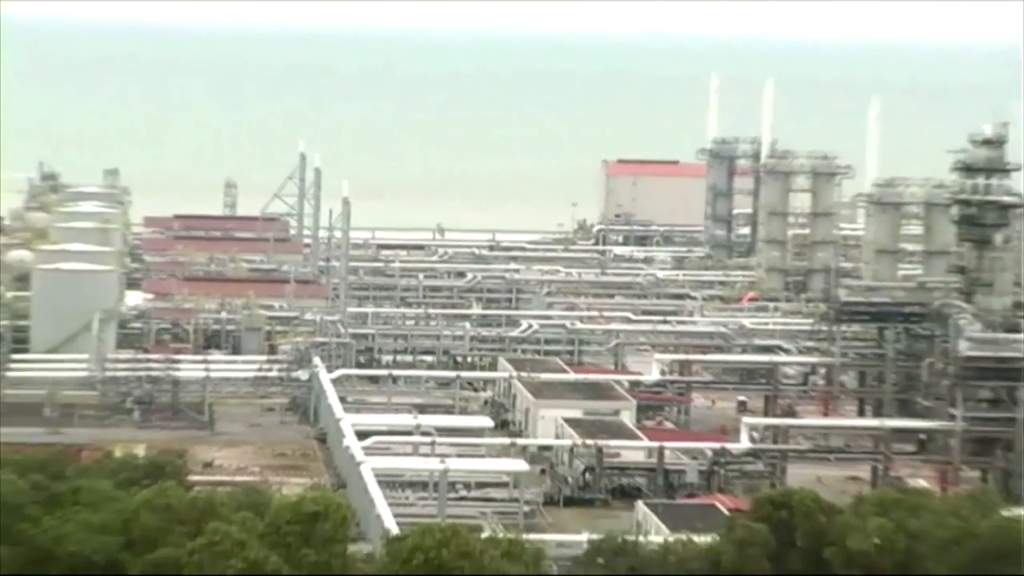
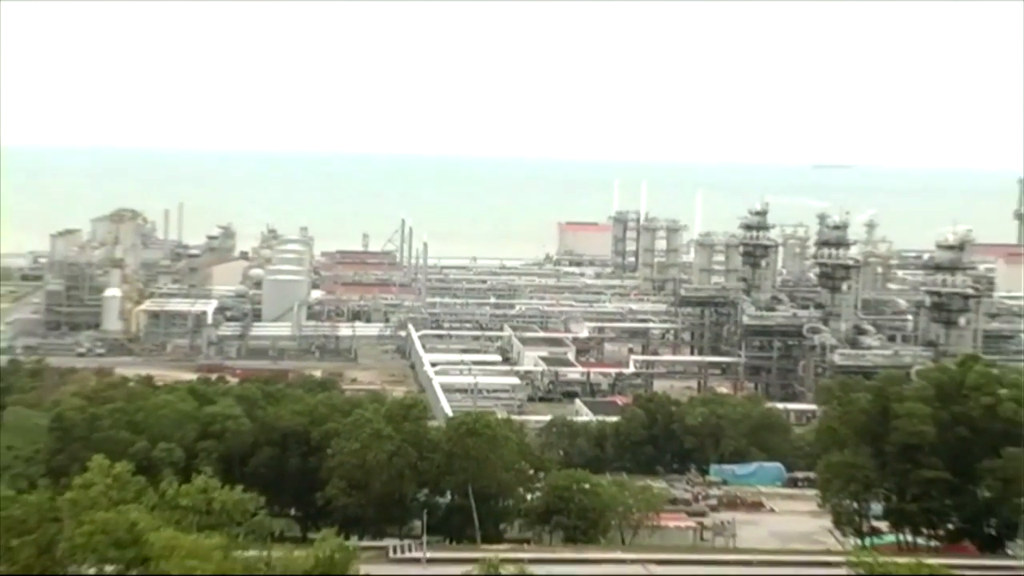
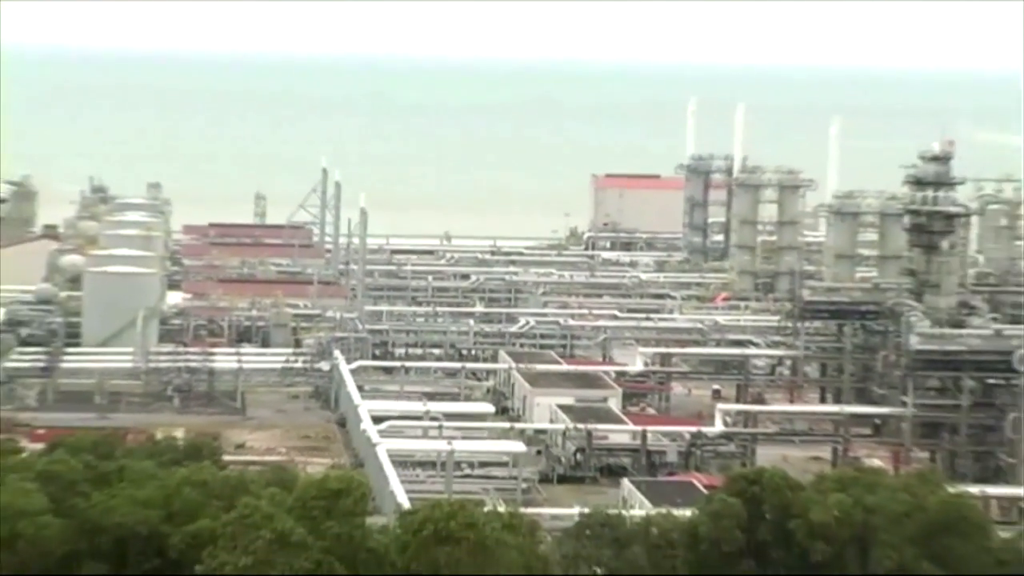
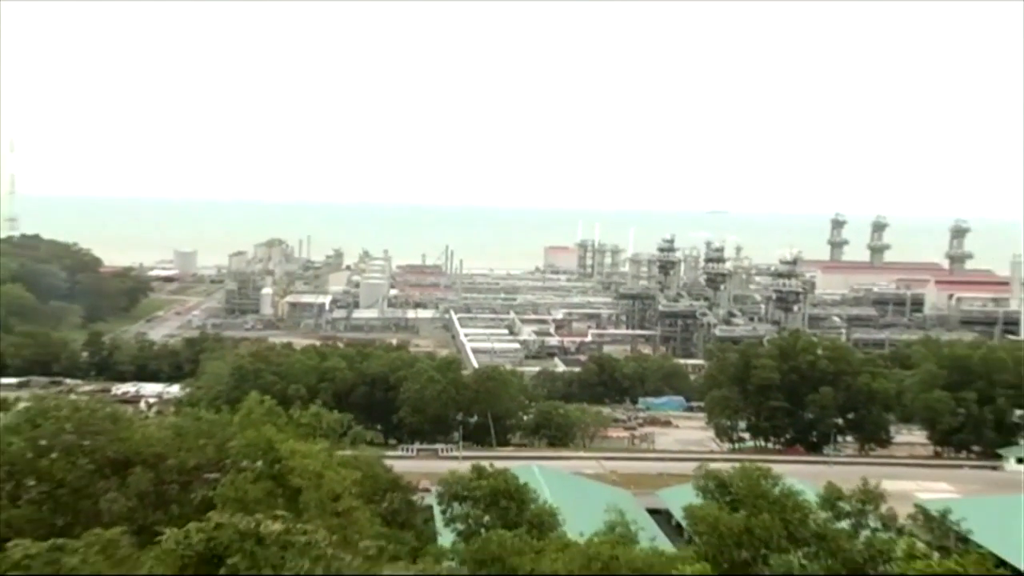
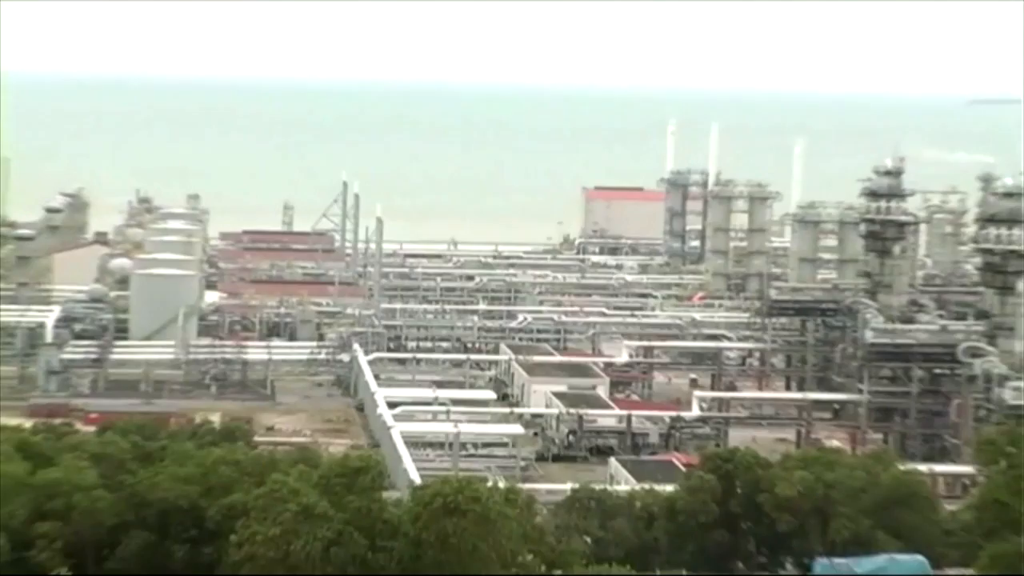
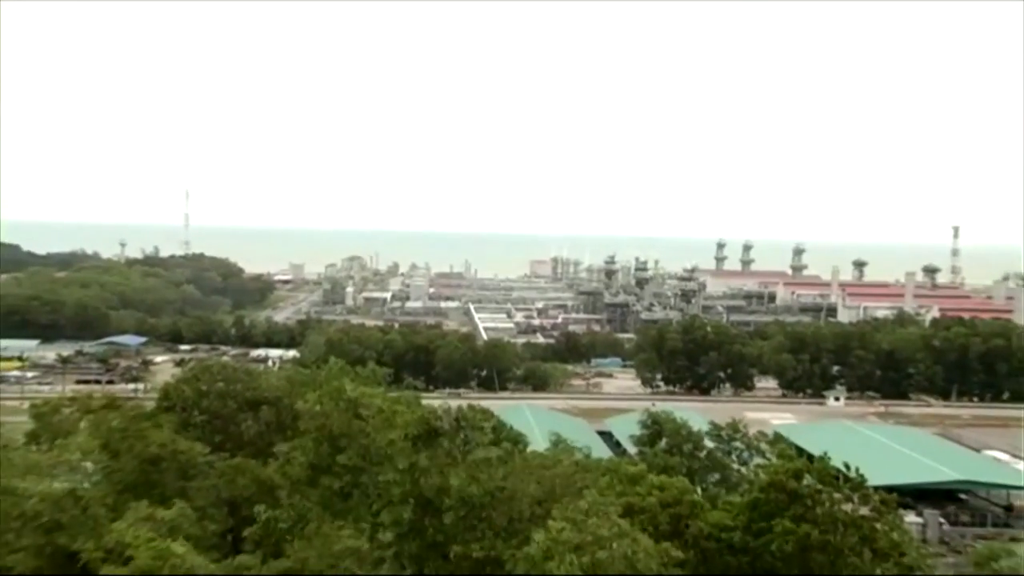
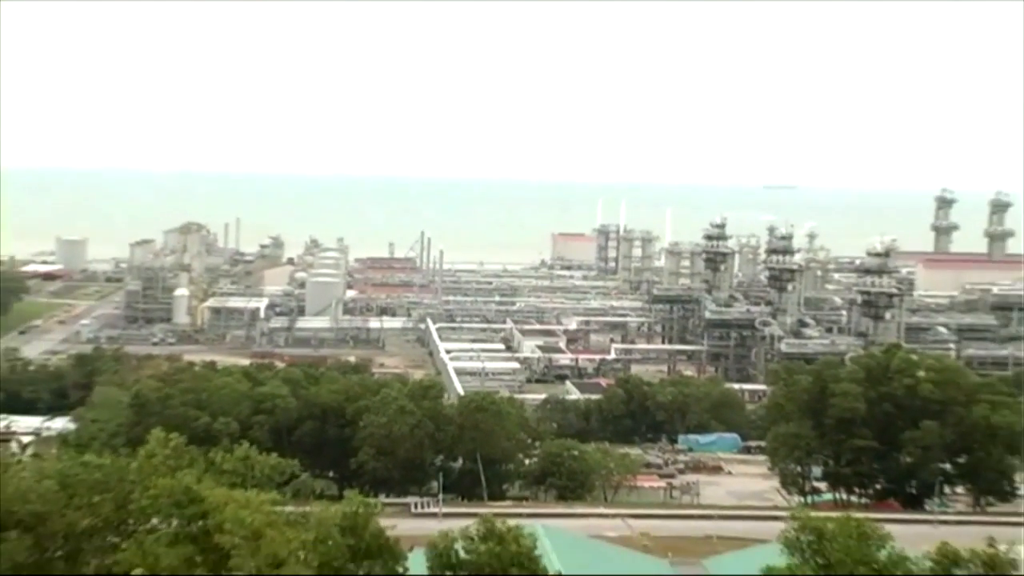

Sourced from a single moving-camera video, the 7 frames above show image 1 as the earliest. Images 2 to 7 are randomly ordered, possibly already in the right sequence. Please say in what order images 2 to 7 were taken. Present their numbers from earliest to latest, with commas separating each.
3, 5, 2, 7, 4, 6
